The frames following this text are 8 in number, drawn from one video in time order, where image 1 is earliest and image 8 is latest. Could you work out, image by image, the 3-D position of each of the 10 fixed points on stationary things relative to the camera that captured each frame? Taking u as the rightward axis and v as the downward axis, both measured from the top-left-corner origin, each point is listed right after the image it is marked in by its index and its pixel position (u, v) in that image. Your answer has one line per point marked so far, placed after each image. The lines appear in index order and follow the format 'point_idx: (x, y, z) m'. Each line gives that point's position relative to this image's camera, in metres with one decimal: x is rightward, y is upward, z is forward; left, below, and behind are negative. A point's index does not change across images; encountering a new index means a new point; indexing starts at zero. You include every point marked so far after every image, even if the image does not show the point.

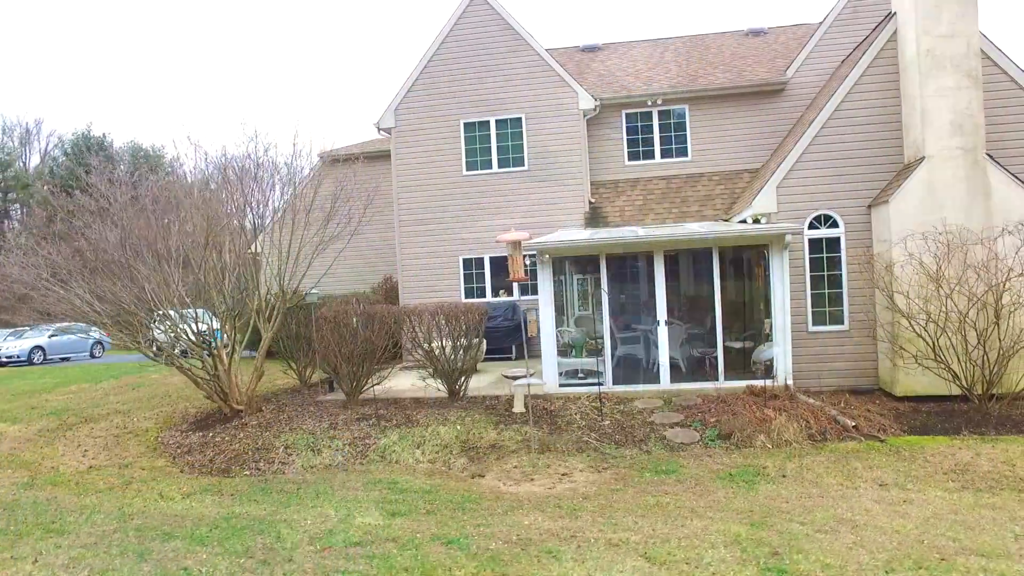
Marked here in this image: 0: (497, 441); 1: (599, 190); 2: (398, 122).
0: (-0.2, -2.0, +8.6) m
1: (+1.9, +2.2, +14.8) m
2: (-2.6, +3.7, +15.0) m
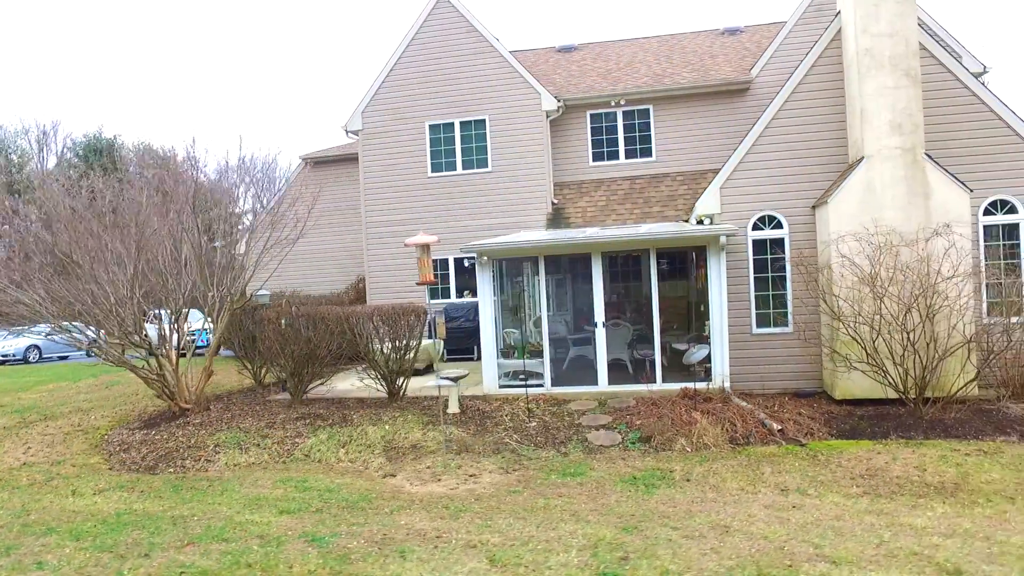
0: (-1.2, -2.0, +8.7) m
1: (+1.1, +2.2, +14.8) m
2: (-3.3, +3.7, +15.1) m
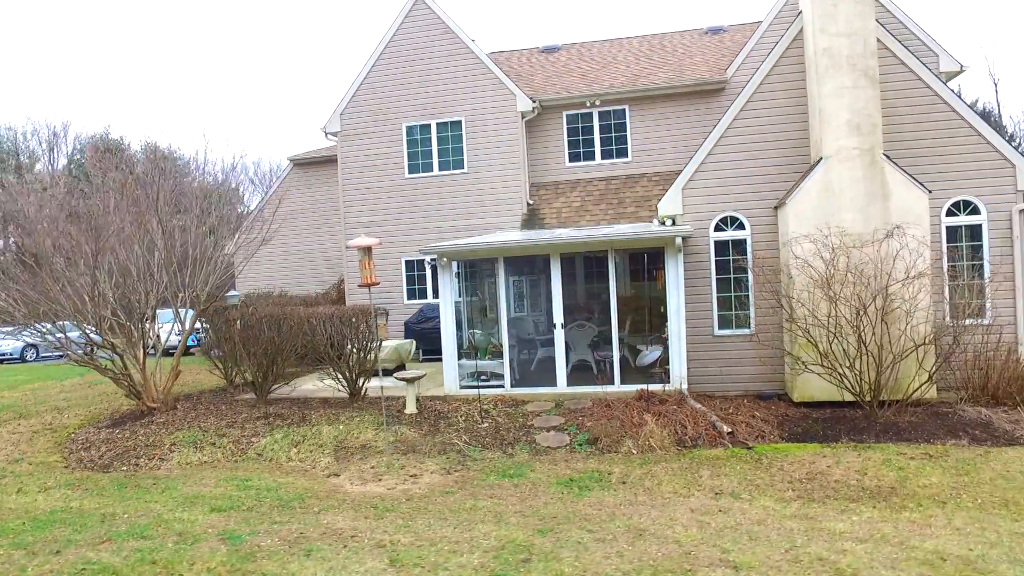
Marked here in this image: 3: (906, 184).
0: (-1.9, -2.0, +8.8) m
1: (+0.6, +2.1, +14.8) m
2: (-3.8, +3.7, +15.3) m
3: (+5.5, +1.5, +9.3) m
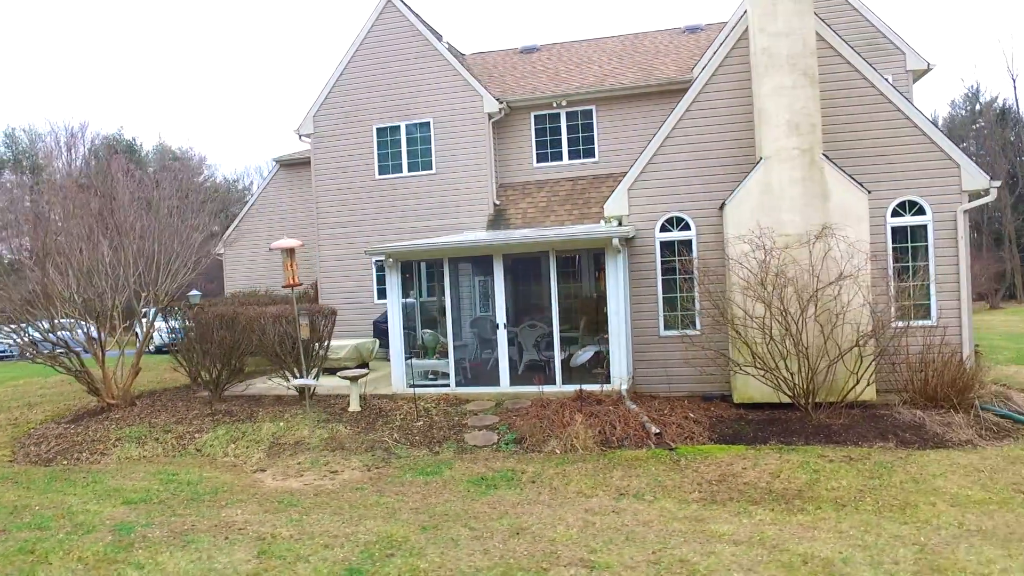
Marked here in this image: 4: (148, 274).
0: (-2.8, -2.0, +8.9) m
1: (-0.1, +2.1, +14.9) m
2: (-4.5, +3.7, +15.5) m
3: (+4.6, +1.4, +9.2) m
4: (-6.6, +0.3, +12.1) m
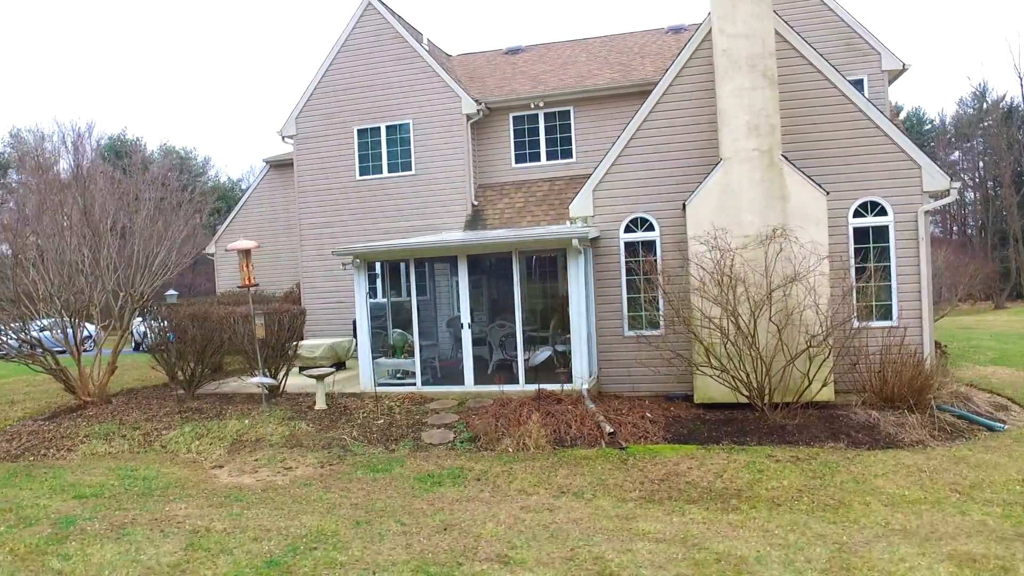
0: (-3.3, -2.0, +9.1) m
1: (-0.6, +2.1, +15.0) m
2: (-5.0, +3.7, +15.7) m
3: (+4.0, +1.4, +9.3) m
4: (-7.1, +0.3, +12.3) m
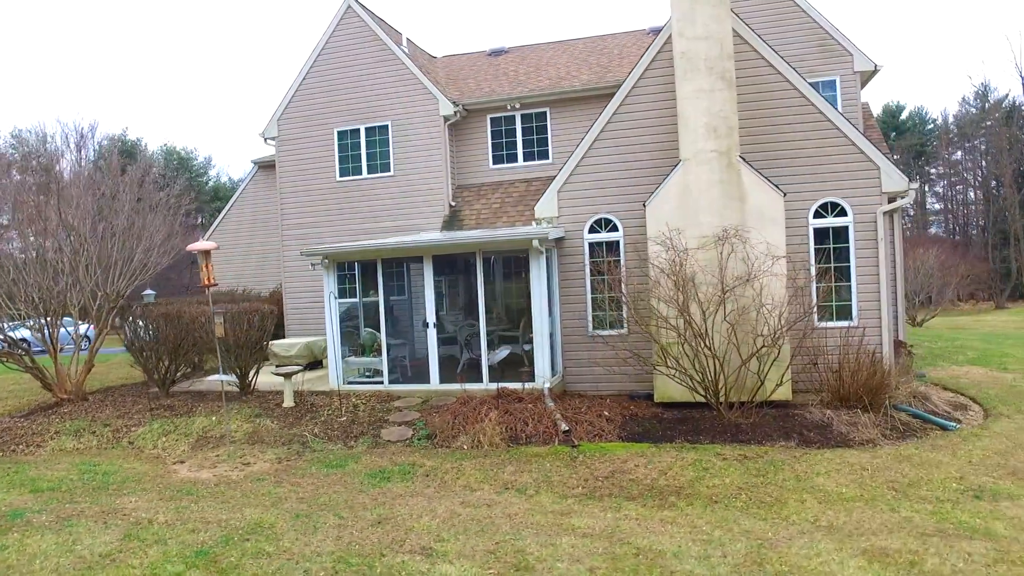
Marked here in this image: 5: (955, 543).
0: (-3.9, -2.0, +9.3) m
1: (-1.1, +2.2, +15.1) m
2: (-5.5, +3.7, +15.8) m
3: (+3.5, +1.4, +9.4) m
4: (-7.7, +0.3, +12.5) m
5: (+3.5, -2.0, +5.4) m
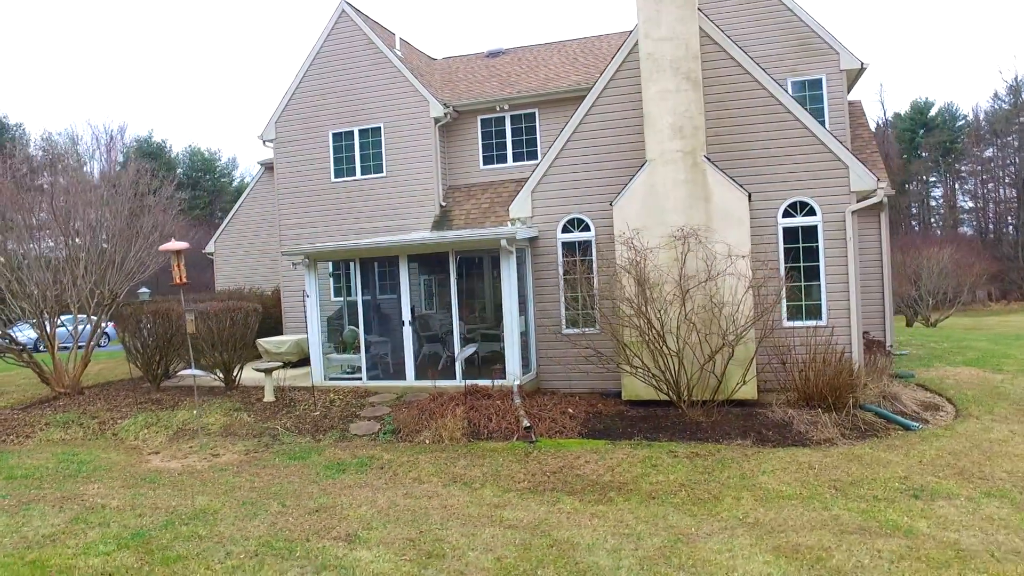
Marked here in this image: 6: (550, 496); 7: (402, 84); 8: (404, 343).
0: (-4.4, -2.0, +9.6) m
1: (-1.3, +2.2, +15.3) m
2: (-5.7, +3.8, +16.2) m
3: (+3.0, +1.4, +9.4) m
4: (-8.0, +0.3, +13.0) m
5: (+2.9, -2.0, +5.4) m
6: (+0.4, -2.1, +6.9) m
7: (-2.5, +4.7, +15.3) m
8: (-1.7, -0.9, +11.1) m
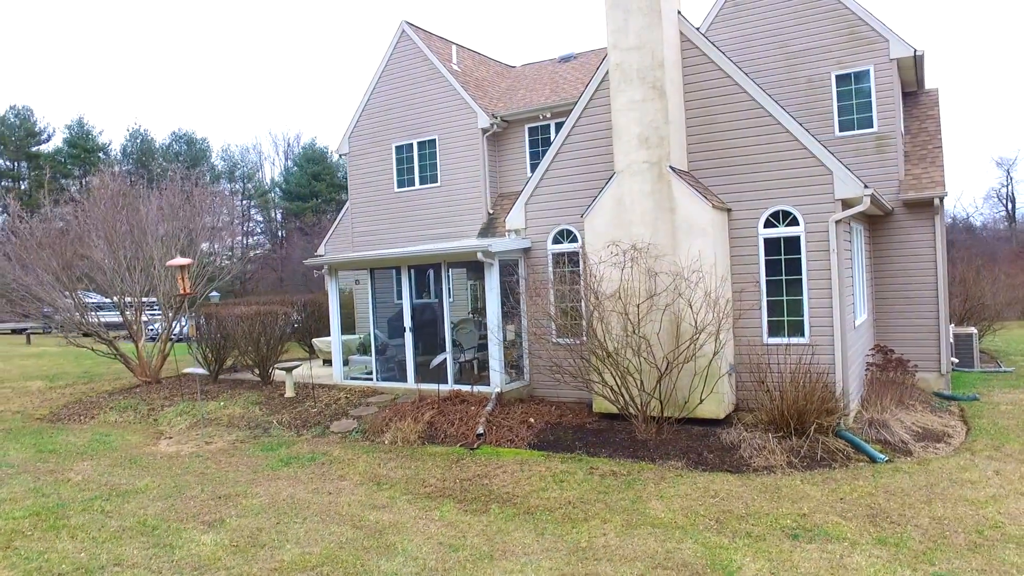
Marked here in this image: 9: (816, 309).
0: (-4.7, -2.1, +11.1) m
1: (-0.4, +2.1, +15.8) m
2: (-4.4, +3.7, +17.8) m
3: (+2.4, +1.2, +9.1) m
4: (-7.4, +0.2, +15.2) m
5: (+1.3, -2.3, +5.2) m
6: (-0.8, -2.3, +7.2) m
7: (-1.5, +4.6, +16.0) m
8: (-1.8, -1.0, +11.8) m
9: (+4.1, -0.3, +9.1) m
